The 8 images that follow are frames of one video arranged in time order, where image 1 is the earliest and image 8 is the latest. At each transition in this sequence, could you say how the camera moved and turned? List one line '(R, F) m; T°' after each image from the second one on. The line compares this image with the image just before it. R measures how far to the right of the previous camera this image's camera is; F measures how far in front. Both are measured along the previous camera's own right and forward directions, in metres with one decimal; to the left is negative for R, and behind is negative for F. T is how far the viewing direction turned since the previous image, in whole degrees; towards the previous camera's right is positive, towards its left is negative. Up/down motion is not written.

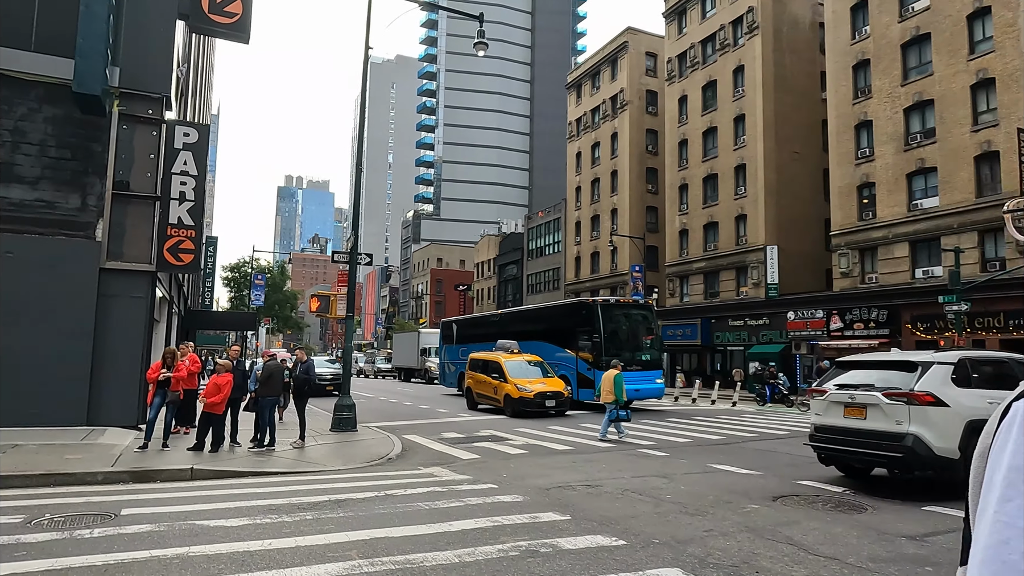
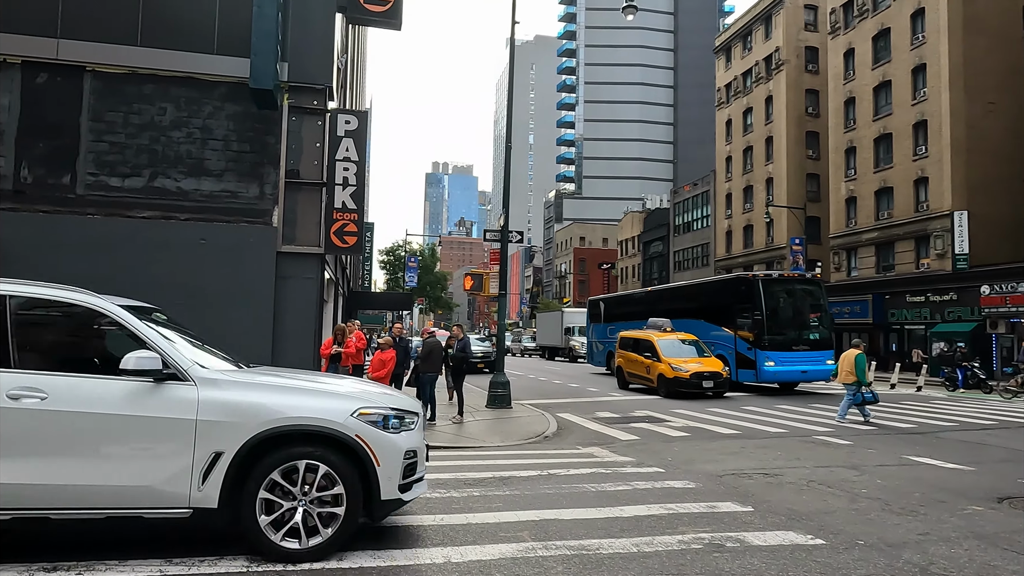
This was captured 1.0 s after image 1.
(-0.3, +0.4) m; -12°
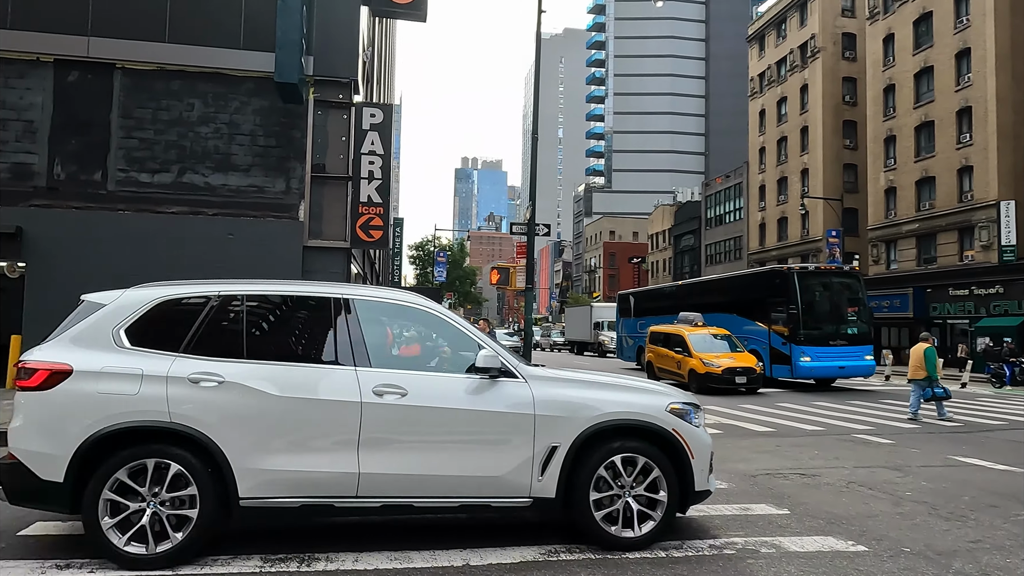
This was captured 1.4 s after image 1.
(+0.1, +0.2) m; -3°
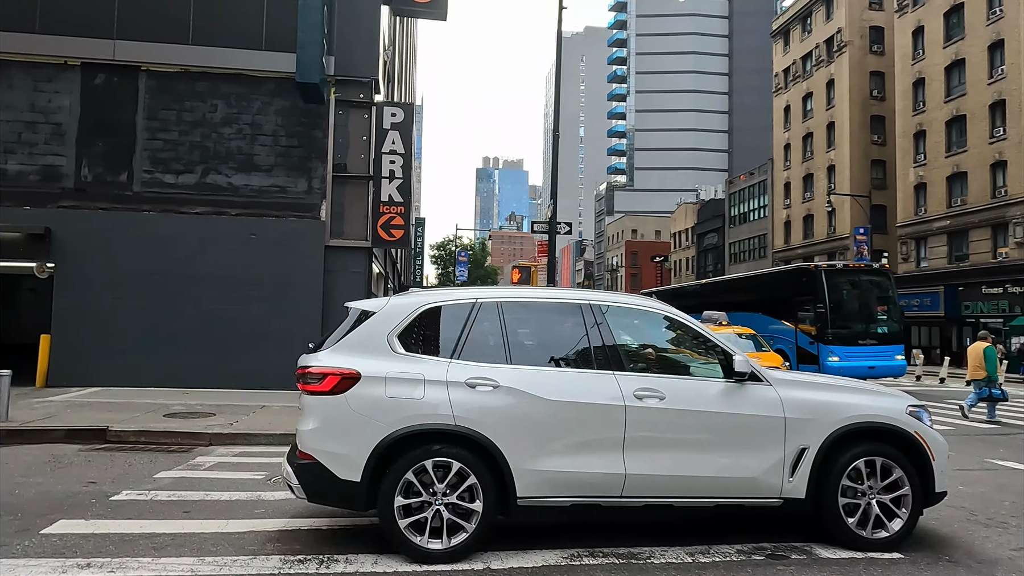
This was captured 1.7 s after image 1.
(0.0, +0.1) m; -2°
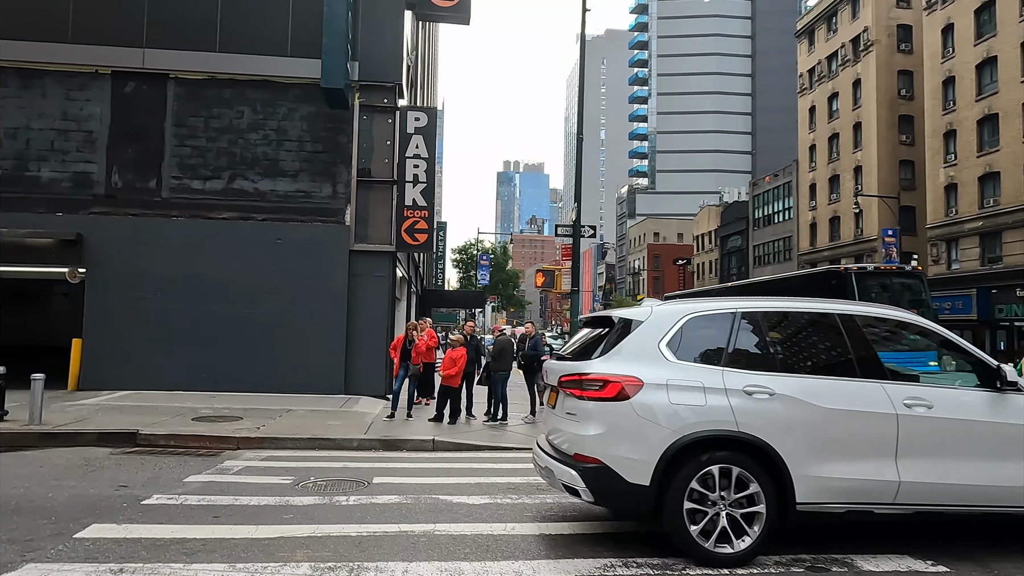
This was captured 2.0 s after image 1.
(-0.1, +0.1) m; -2°
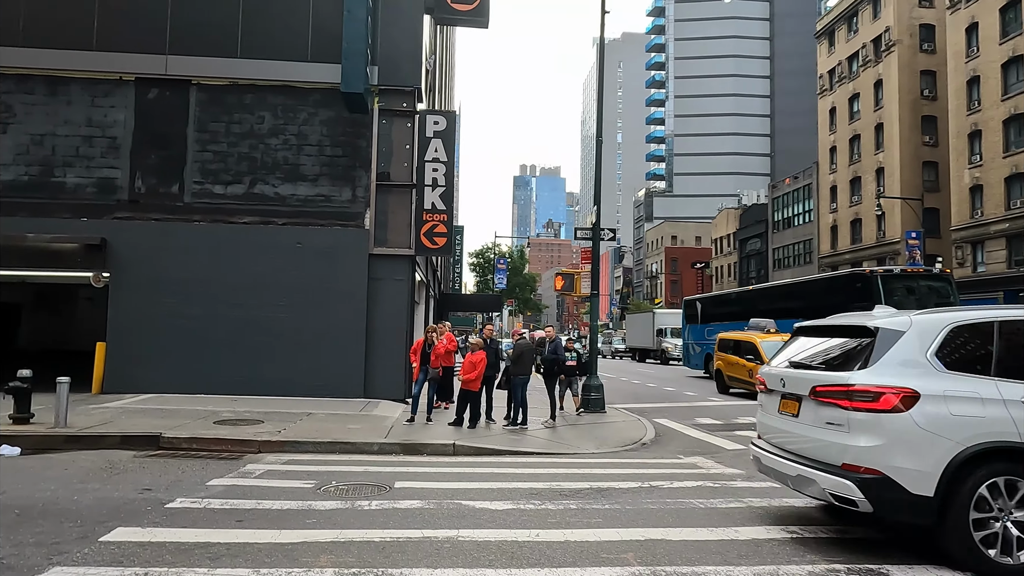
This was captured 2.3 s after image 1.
(-0.1, +0.1) m; -1°
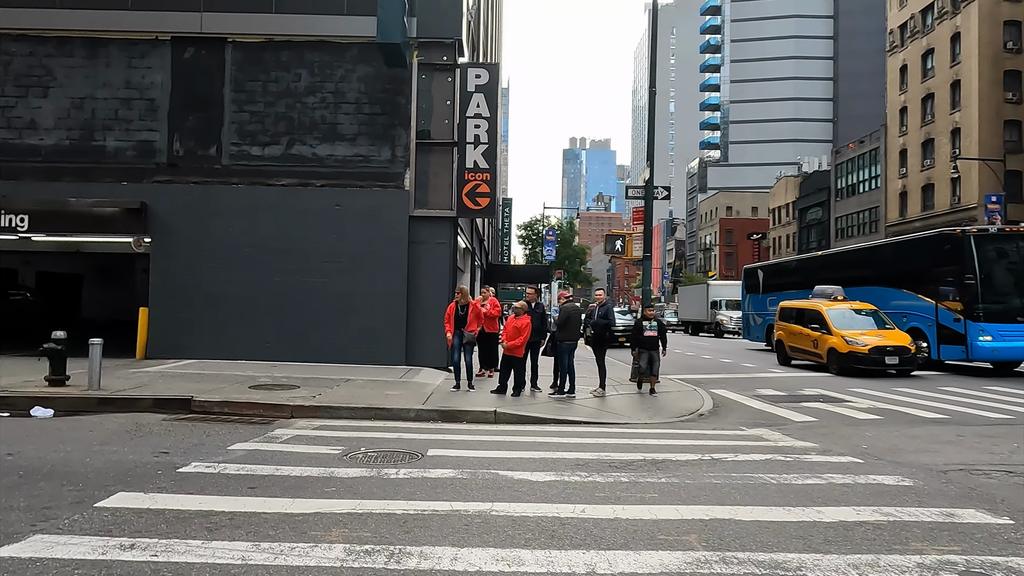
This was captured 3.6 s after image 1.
(+0.1, +0.8) m; -4°
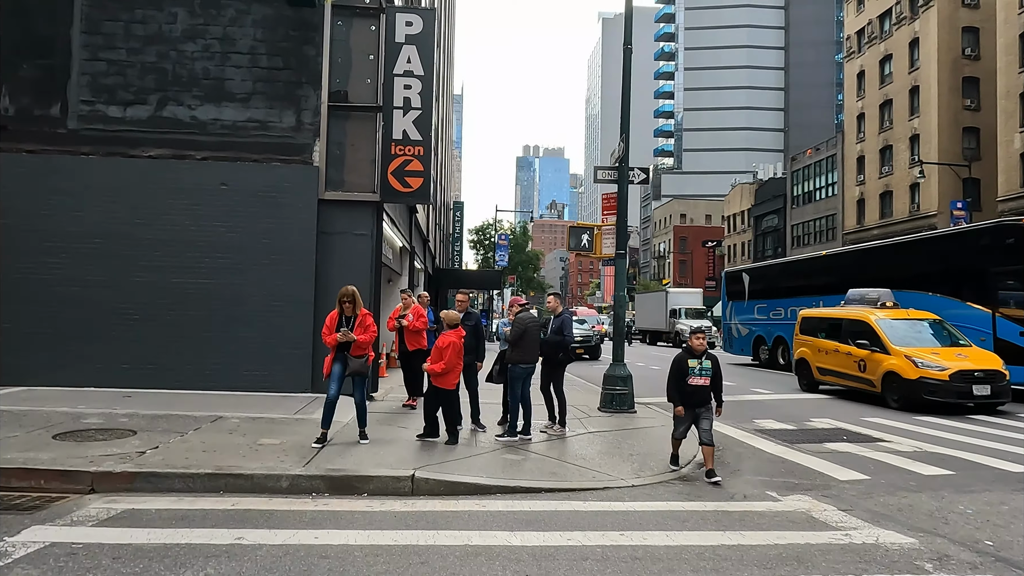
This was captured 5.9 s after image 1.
(+0.2, +3.1) m; +4°
